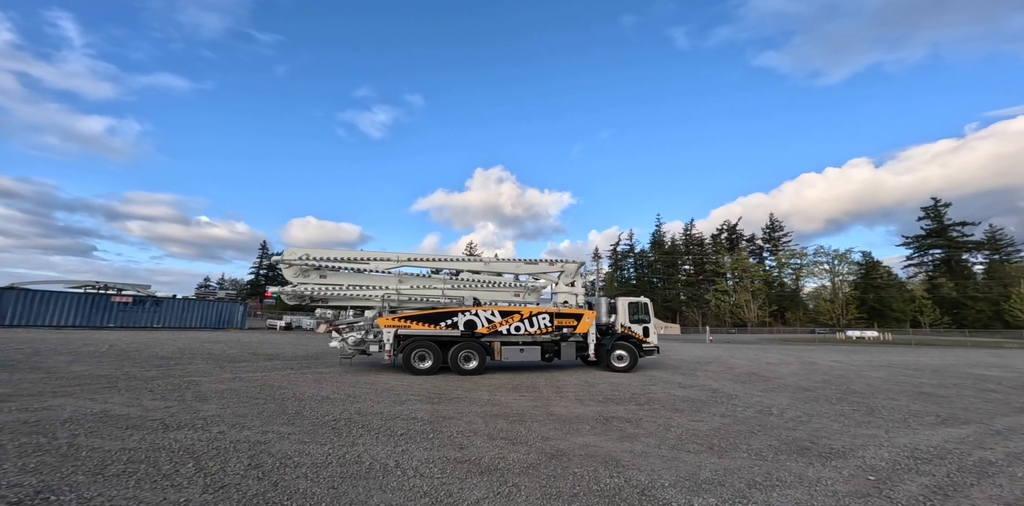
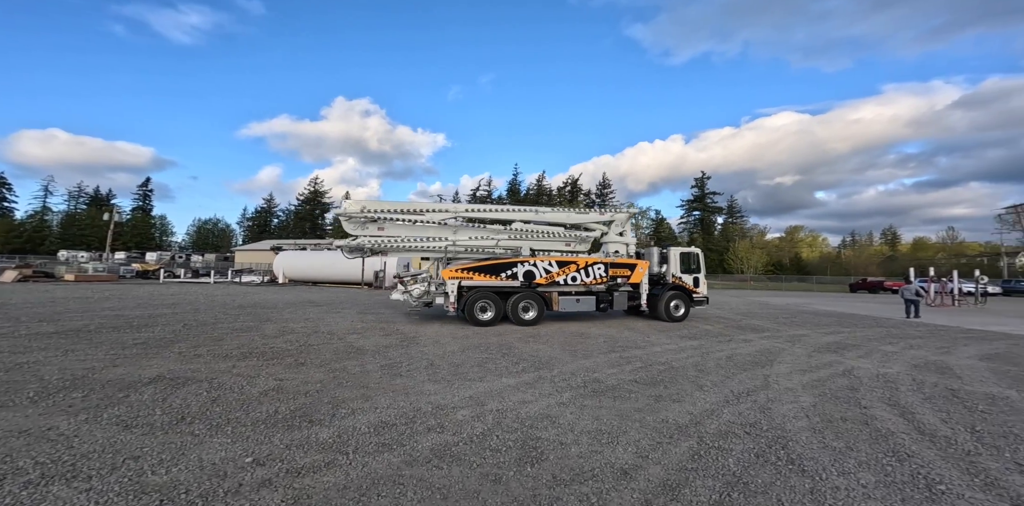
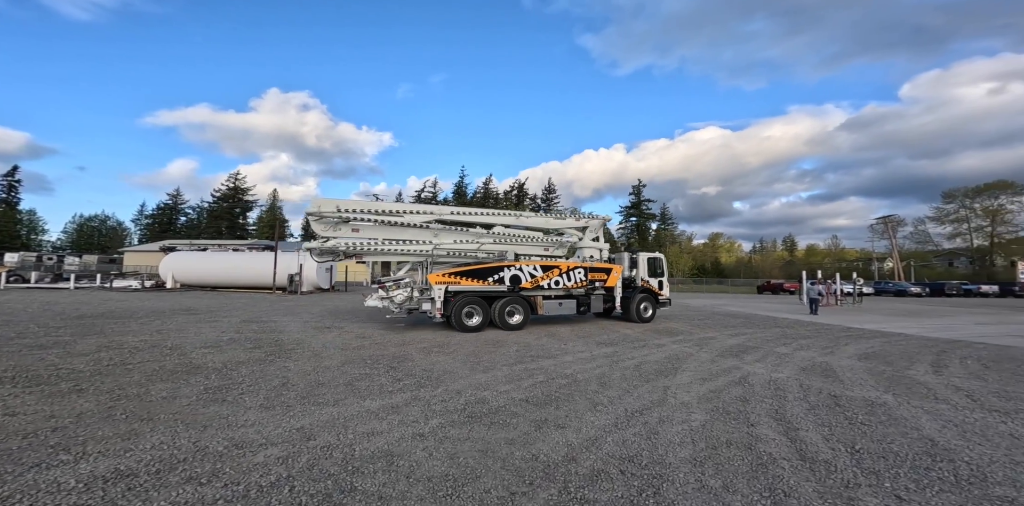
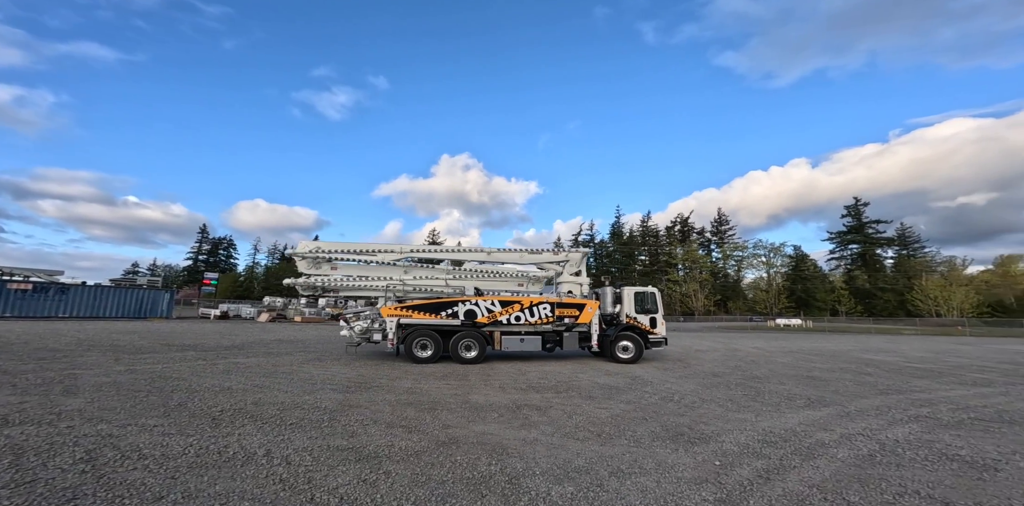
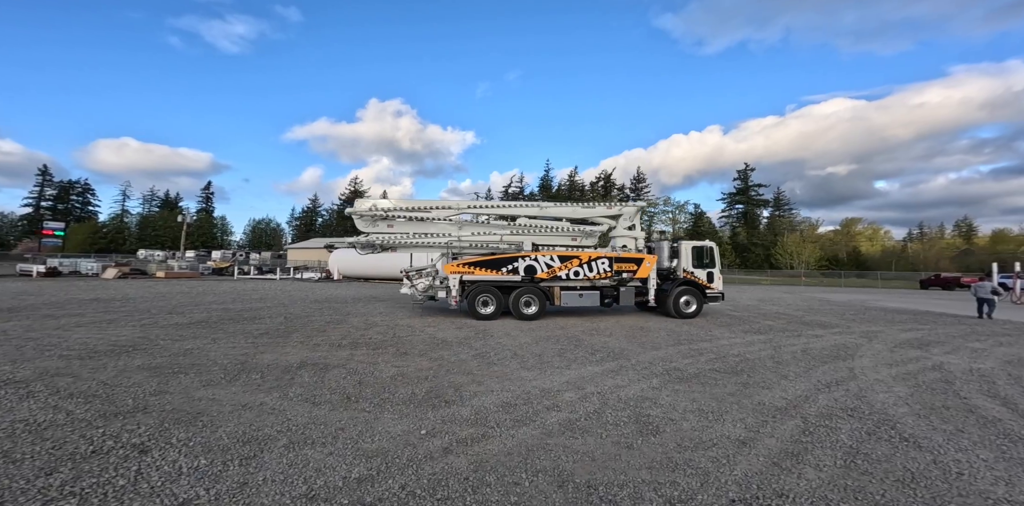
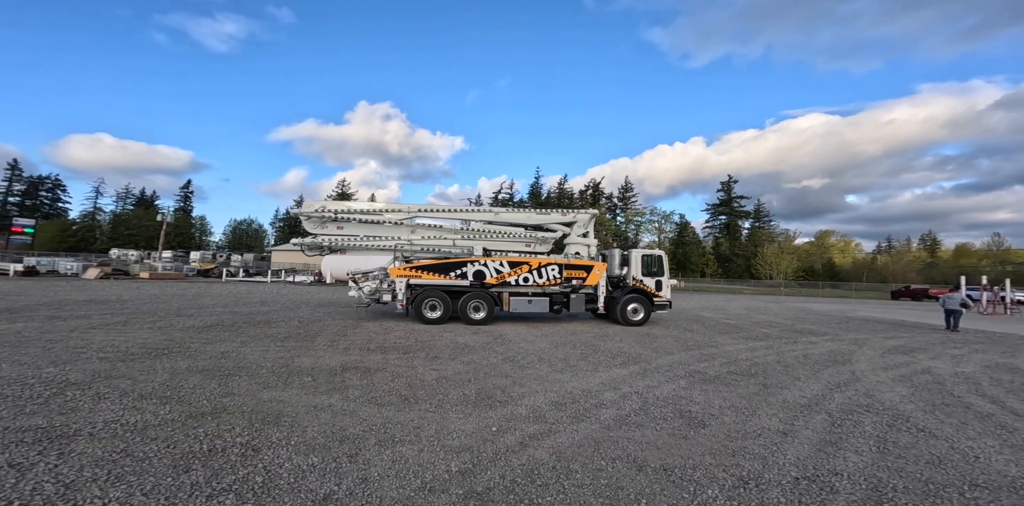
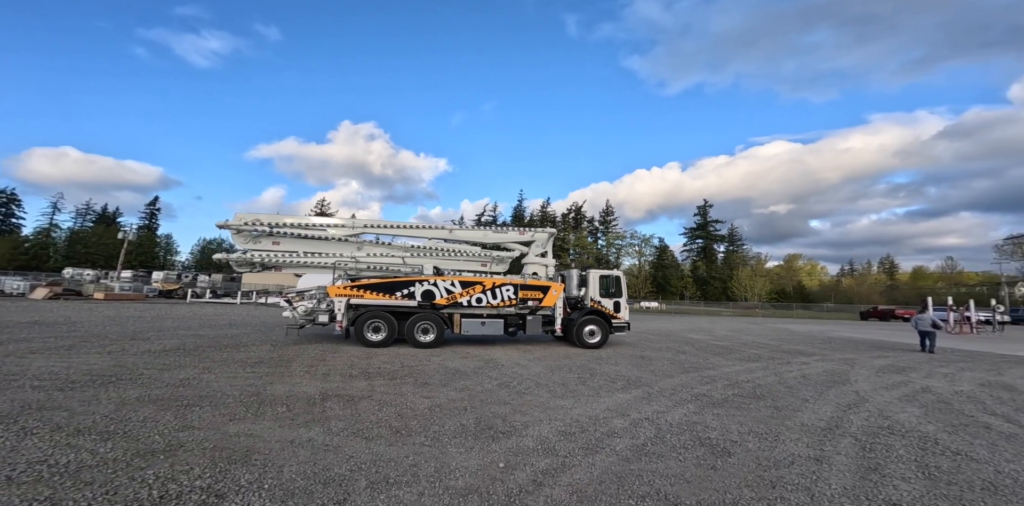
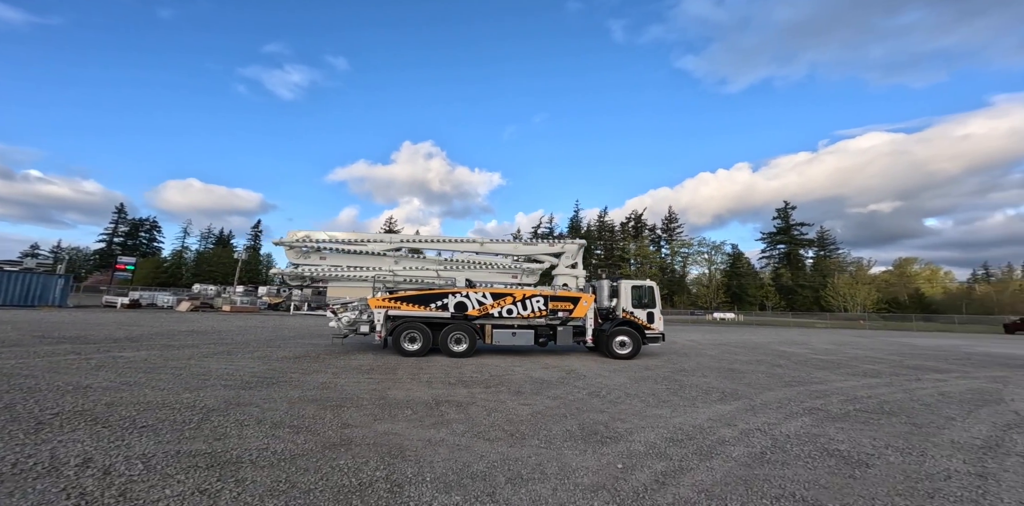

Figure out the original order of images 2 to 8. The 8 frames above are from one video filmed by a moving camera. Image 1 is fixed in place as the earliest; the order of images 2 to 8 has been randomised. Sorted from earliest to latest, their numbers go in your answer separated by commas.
4, 8, 7, 6, 5, 2, 3
